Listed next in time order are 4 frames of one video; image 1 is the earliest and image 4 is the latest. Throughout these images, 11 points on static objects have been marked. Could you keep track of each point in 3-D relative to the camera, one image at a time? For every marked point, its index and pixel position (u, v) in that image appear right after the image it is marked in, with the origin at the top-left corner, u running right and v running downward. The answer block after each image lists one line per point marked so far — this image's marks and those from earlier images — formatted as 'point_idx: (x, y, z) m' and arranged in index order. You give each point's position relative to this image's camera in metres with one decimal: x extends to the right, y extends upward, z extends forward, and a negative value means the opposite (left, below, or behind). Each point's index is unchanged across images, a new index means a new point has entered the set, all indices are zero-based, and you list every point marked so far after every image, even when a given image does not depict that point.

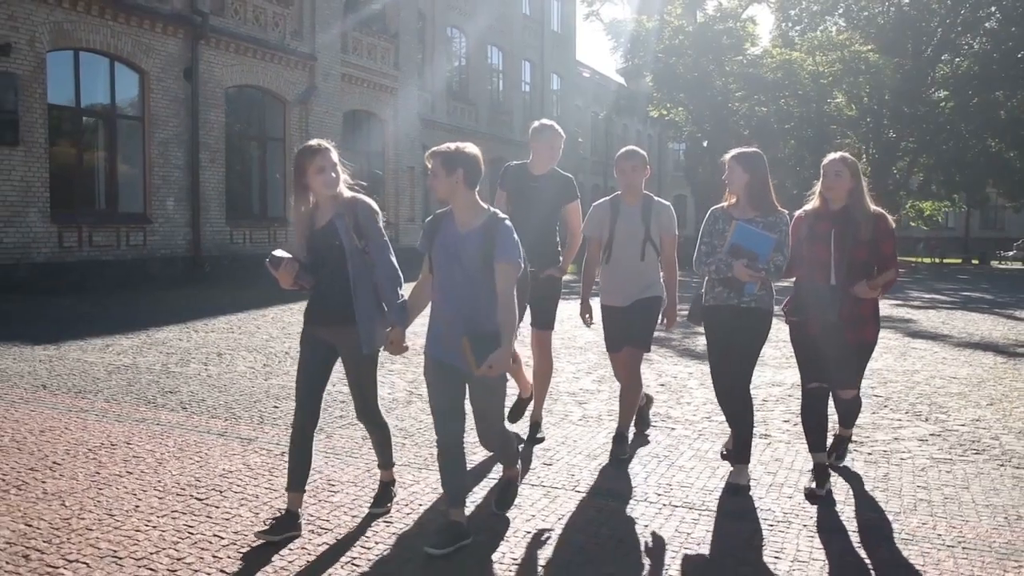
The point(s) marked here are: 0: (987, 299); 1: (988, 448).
0: (+10.4, -0.2, +20.0) m
1: (+3.0, -1.0, +5.8) m
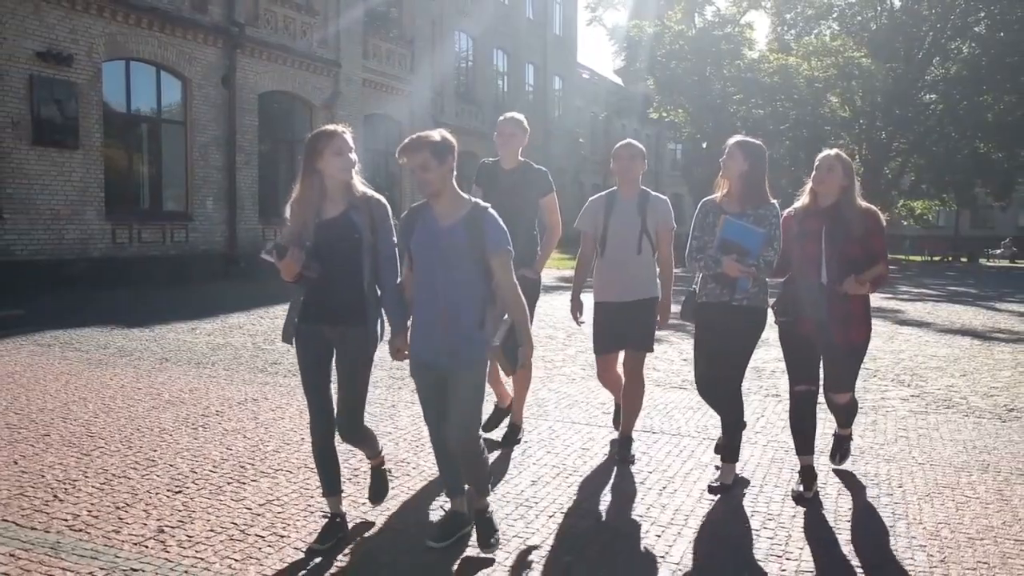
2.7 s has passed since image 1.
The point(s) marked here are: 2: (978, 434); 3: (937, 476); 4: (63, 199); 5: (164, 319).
0: (+10.8, -0.1, +21.4) m
1: (+3.5, -0.9, +7.1) m
2: (+3.1, -1.0, +6.0) m
3: (+2.4, -1.0, +5.1) m
4: (-8.2, +1.6, +16.6) m
5: (-5.4, -0.5, +14.2) m
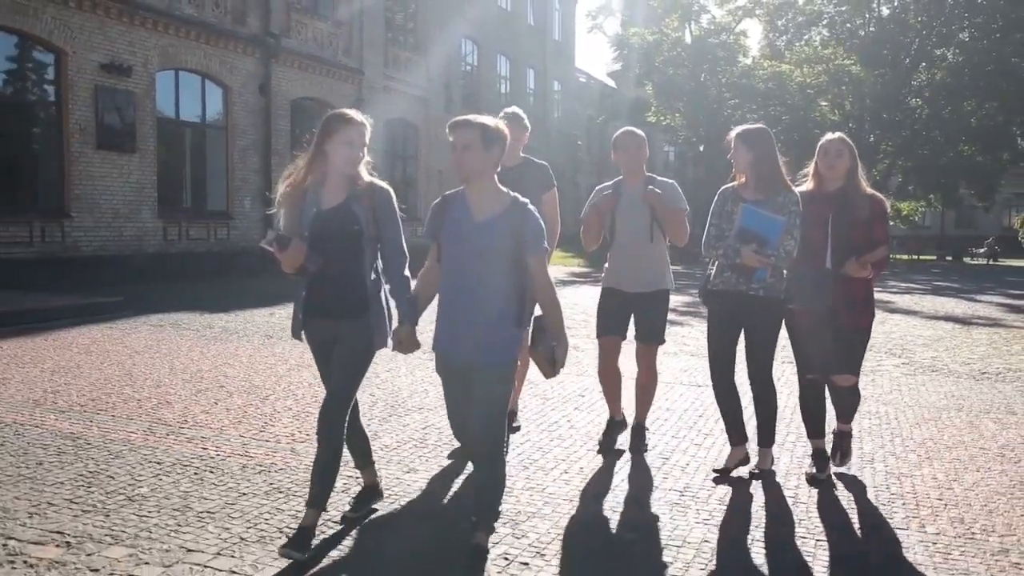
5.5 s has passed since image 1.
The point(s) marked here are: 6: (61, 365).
0: (+11.2, 0.0, +23.0) m
1: (+4.1, -0.8, +8.7) m
2: (+3.7, -0.8, +7.6) m
3: (+3.0, -0.9, +6.6) m
4: (-7.7, +1.8, +18.0) m
5: (-4.9, -0.4, +15.6) m
6: (-3.9, -0.7, +8.0) m
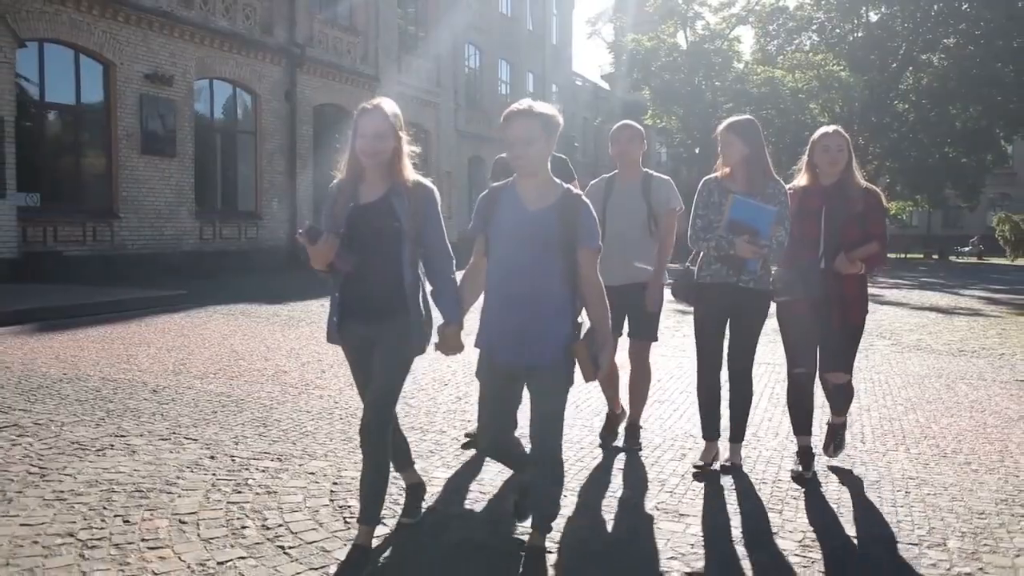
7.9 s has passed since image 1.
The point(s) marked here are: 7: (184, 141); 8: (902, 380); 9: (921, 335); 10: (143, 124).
0: (+11.5, +0.1, +24.5) m
1: (+4.5, -0.6, +10.0) m
2: (+4.2, -0.7, +8.9) m
3: (+3.5, -0.8, +8.0) m
4: (-7.4, +1.9, +19.3) m
5: (-4.5, -0.3, +16.9) m
6: (-3.5, -0.6, +9.3) m
7: (-7.1, +3.2, +19.8) m
8: (+3.4, -0.8, +7.9) m
9: (+5.0, -0.6, +11.2) m
10: (-7.5, +3.4, +18.7) m
